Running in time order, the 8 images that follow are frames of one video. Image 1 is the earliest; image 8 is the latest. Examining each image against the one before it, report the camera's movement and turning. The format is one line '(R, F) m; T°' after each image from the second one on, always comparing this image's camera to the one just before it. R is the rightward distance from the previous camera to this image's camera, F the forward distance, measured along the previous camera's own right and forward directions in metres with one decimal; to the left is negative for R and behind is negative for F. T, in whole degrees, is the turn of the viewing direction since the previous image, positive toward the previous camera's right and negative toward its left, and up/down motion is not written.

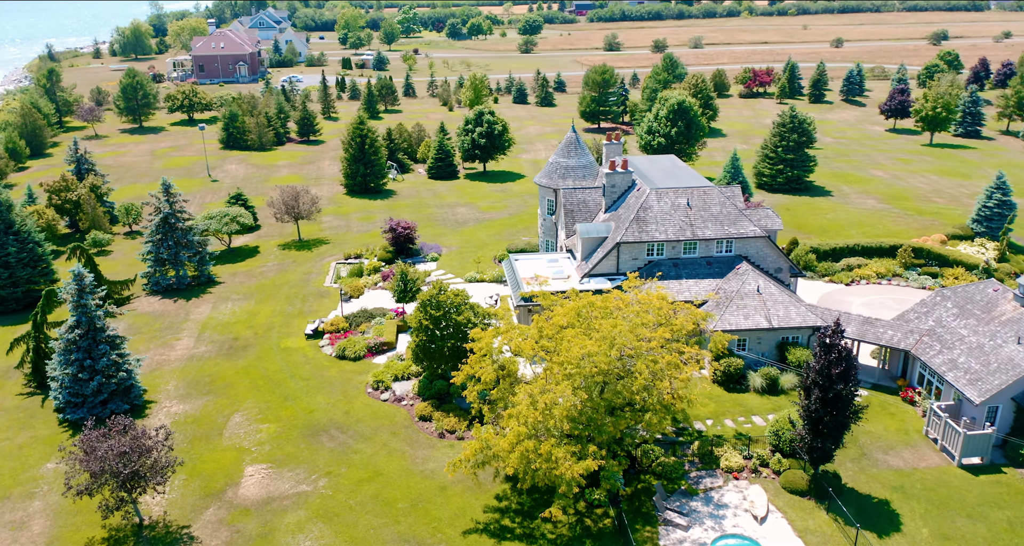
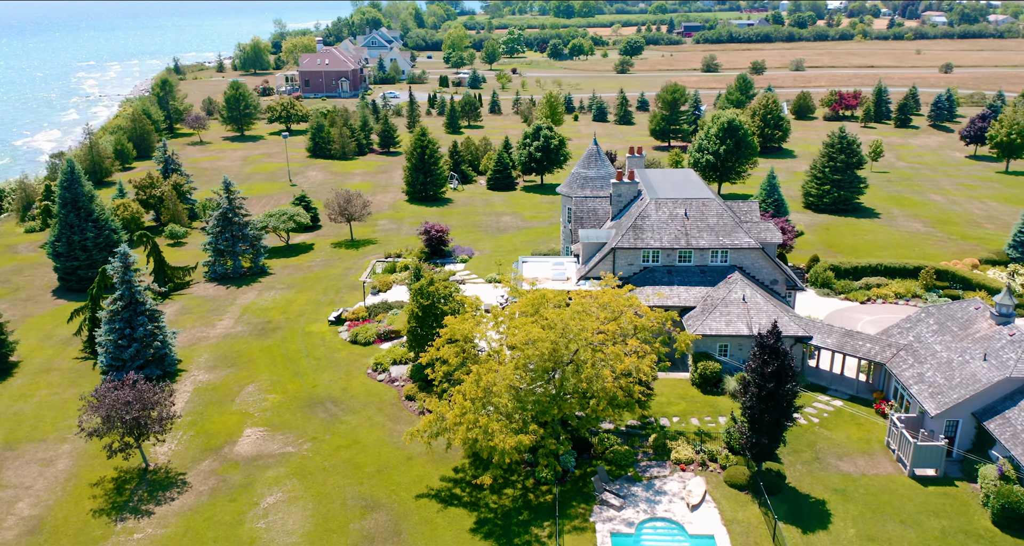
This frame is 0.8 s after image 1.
(+5.6, -2.4) m; -8°
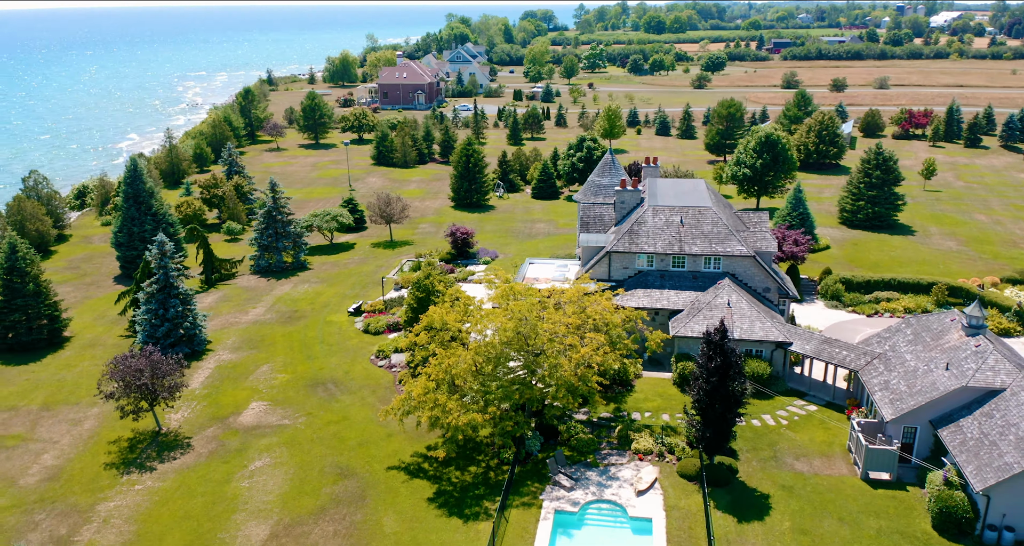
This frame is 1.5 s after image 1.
(+4.8, -2.2) m; -6°
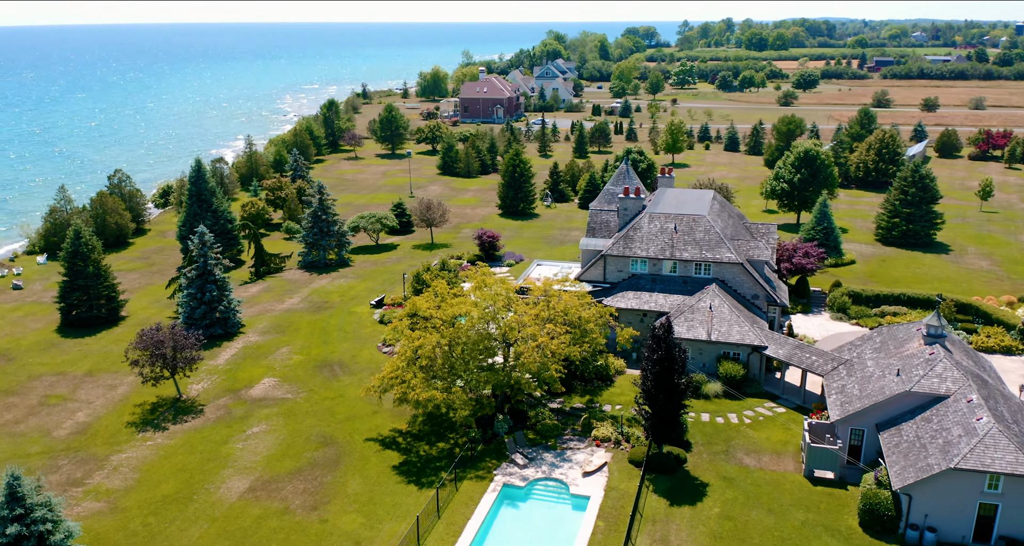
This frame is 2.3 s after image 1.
(+5.6, -2.7) m; -7°
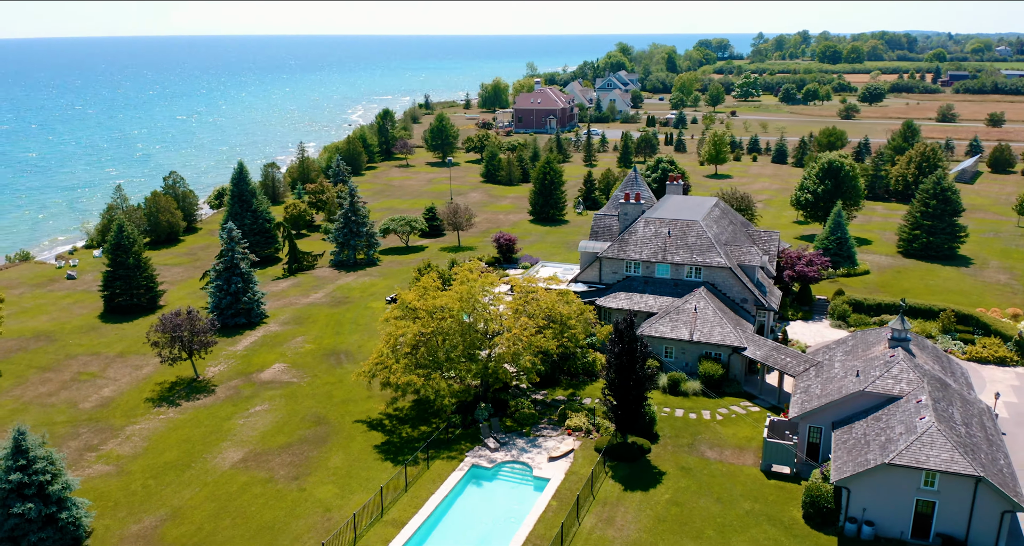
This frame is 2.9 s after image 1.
(+4.2, -2.2) m; -5°
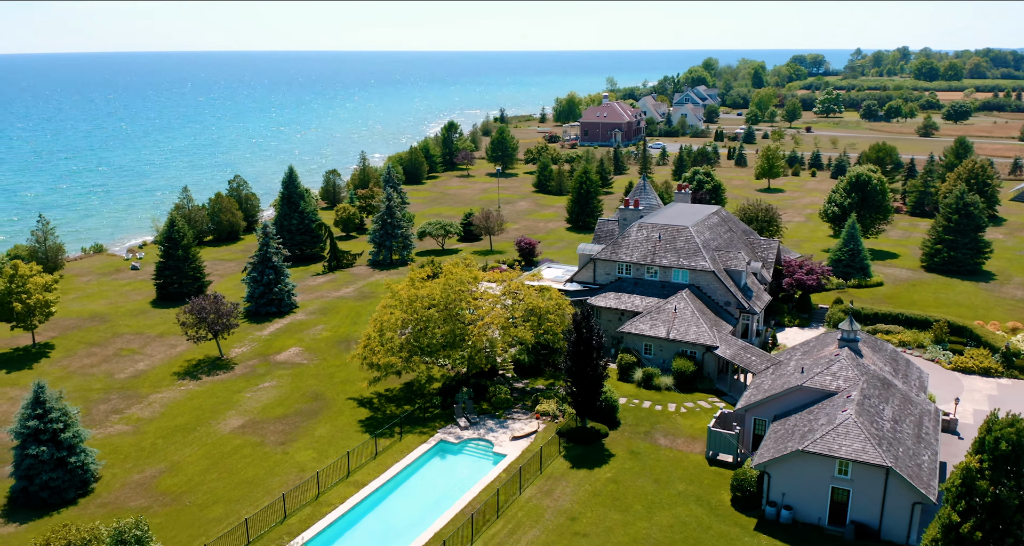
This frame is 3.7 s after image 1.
(+5.7, -3.1) m; -6°
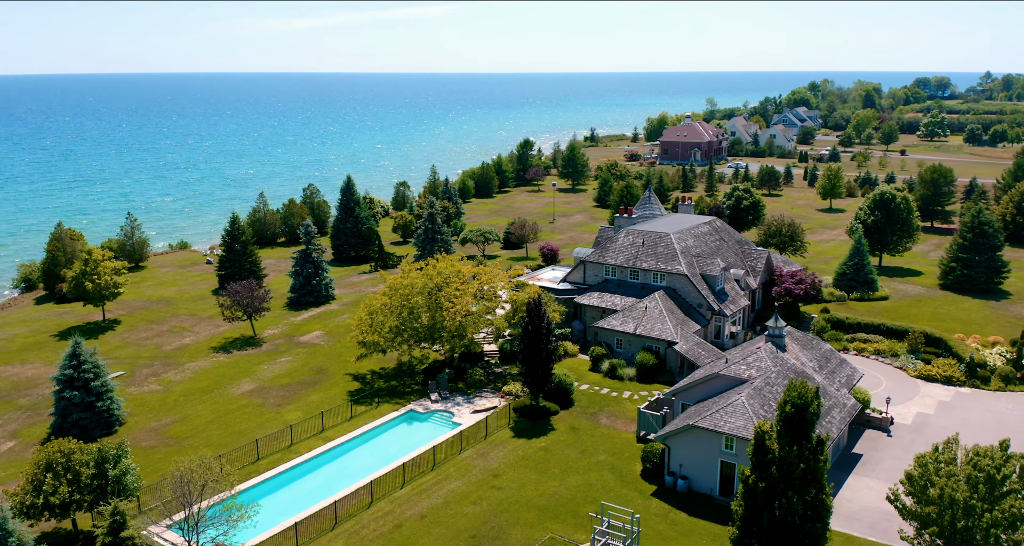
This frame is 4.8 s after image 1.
(+8.0, -4.8) m; -8°
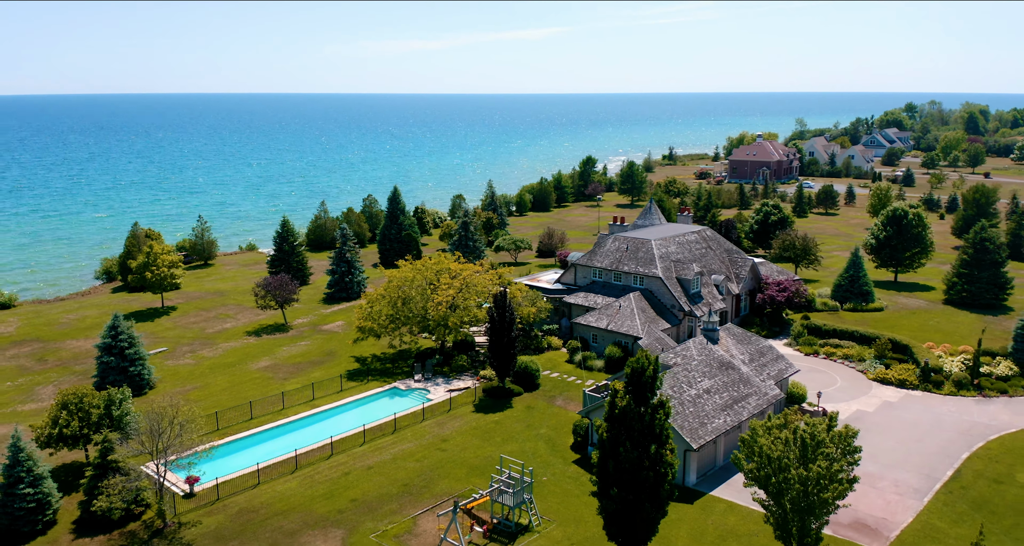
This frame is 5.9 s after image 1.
(+7.9, -5.1) m; -7°
